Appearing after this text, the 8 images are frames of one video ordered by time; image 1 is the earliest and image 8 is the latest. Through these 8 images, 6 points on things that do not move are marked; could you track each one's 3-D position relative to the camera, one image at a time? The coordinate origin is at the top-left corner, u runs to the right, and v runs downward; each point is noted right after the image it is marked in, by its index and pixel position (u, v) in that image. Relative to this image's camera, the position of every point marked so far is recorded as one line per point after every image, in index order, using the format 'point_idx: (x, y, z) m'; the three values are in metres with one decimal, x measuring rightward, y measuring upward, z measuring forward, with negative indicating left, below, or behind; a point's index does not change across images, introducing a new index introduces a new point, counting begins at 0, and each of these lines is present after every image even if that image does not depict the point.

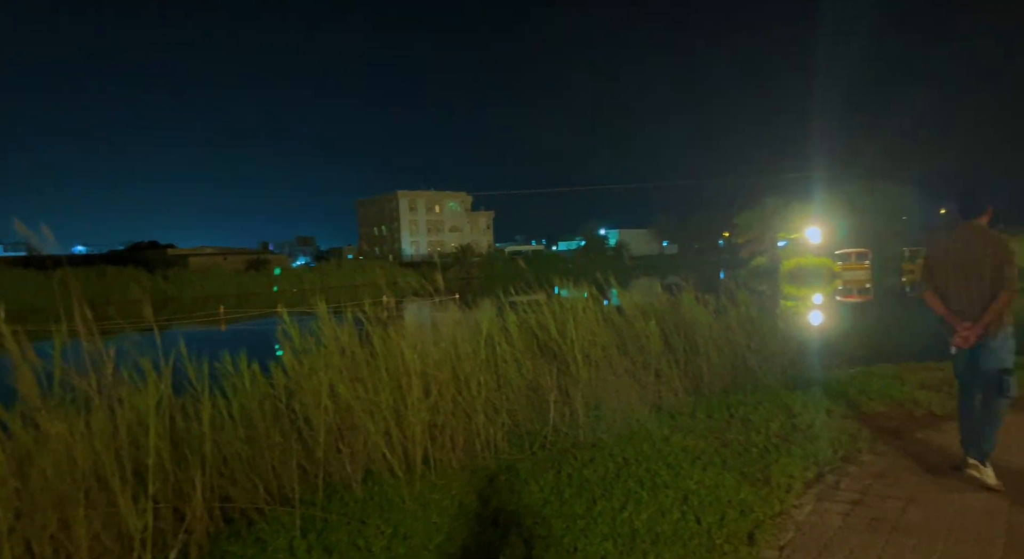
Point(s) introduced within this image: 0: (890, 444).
0: (+4.4, -1.9, +6.6) m
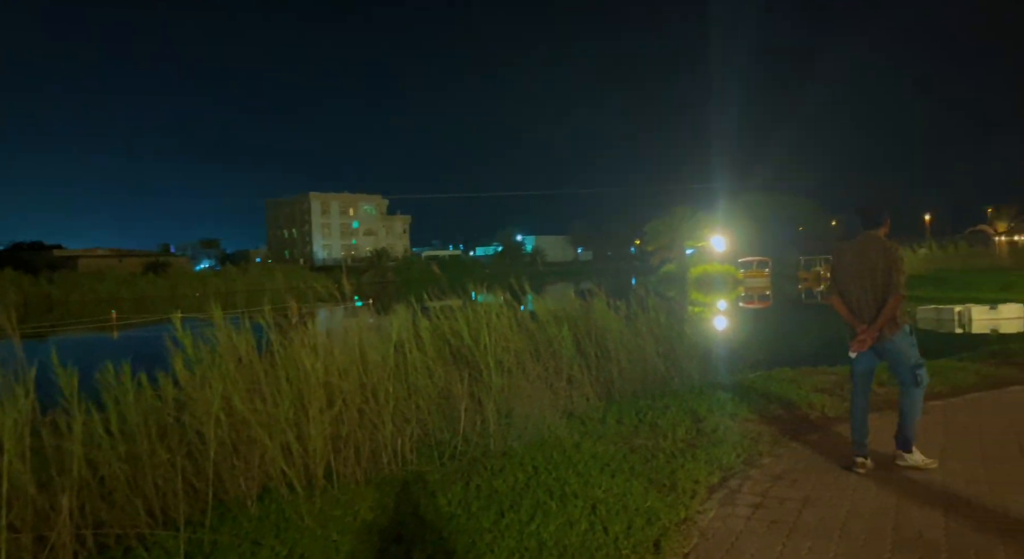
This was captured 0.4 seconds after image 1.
0: (+3.3, -2.0, +6.8) m
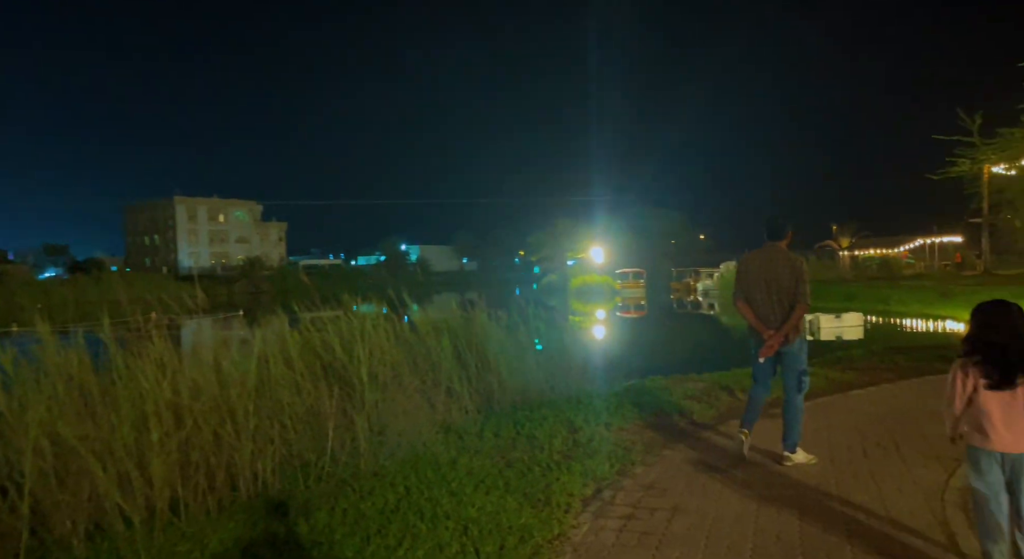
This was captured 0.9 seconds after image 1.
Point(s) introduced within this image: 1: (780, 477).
0: (+1.8, -2.1, +6.8) m
1: (+2.6, -1.8, +5.4) m
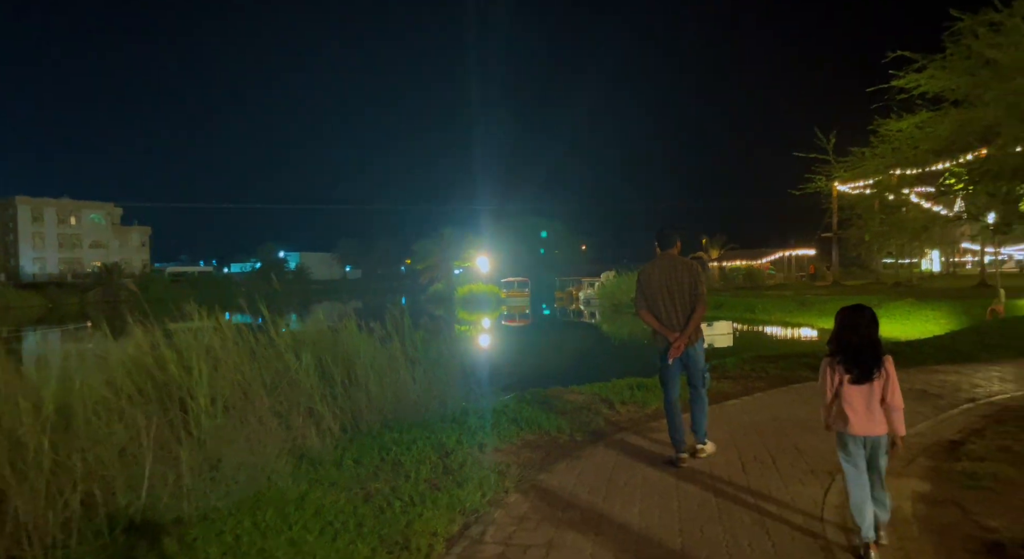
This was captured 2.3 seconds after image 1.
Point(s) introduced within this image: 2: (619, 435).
0: (+0.3, -2.2, +6.2) m
1: (+1.3, -1.8, +4.9) m
2: (+1.4, -1.9, +7.0) m
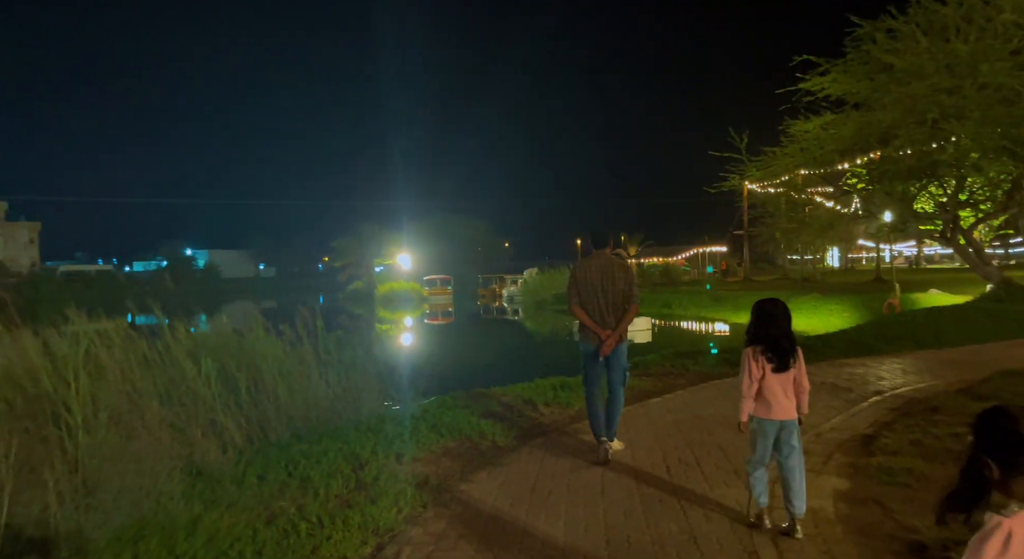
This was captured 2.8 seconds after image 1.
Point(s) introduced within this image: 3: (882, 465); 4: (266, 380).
0: (-0.6, -2.1, +5.9) m
1: (+0.6, -1.8, +4.8) m
2: (+0.4, -1.9, +6.8) m
3: (+2.8, -1.4, +4.2) m
4: (-4.1, -1.7, +9.3) m
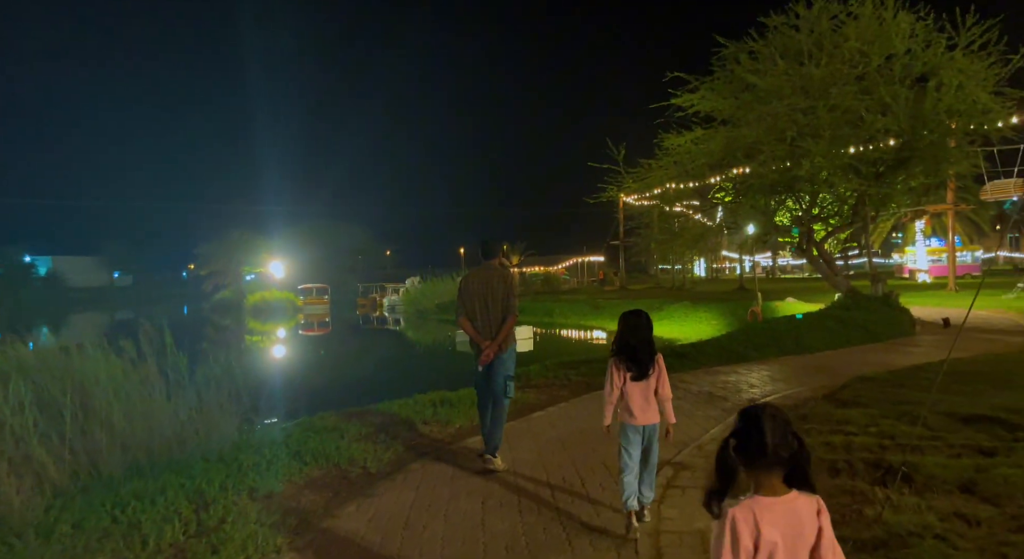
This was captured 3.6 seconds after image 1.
0: (-1.8, -2.2, +5.2) m
1: (-0.3, -1.9, +4.3) m
2: (-1.0, -2.0, +6.3) m
3: (+1.8, -1.5, +4.3) m
4: (-5.9, -1.8, +7.8) m
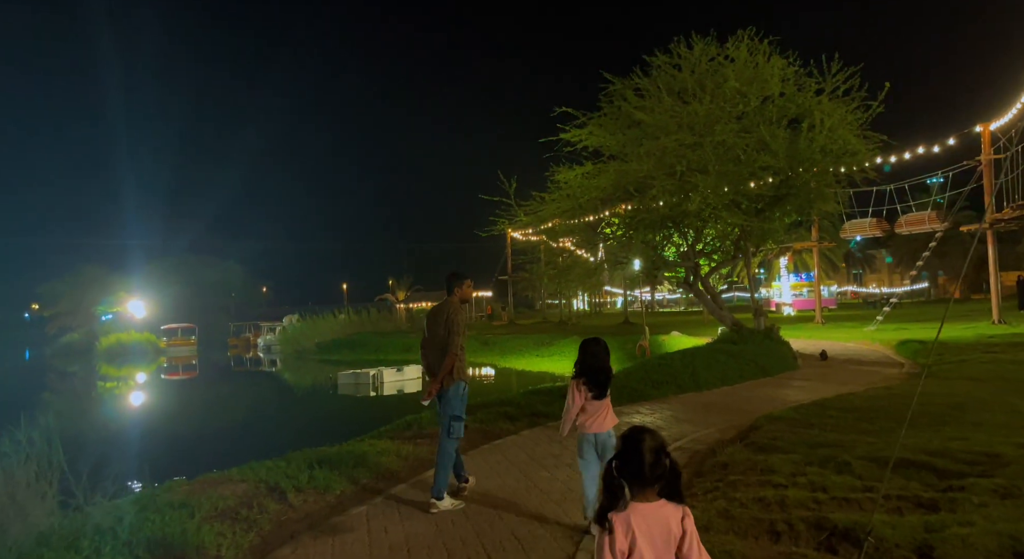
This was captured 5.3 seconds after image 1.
0: (-2.6, -2.6, +4.1) m
1: (-1.0, -2.2, +3.5) m
2: (-2.0, -2.4, +5.3) m
3: (+1.1, -1.7, +3.9) m
4: (-7.1, -2.3, +5.8) m
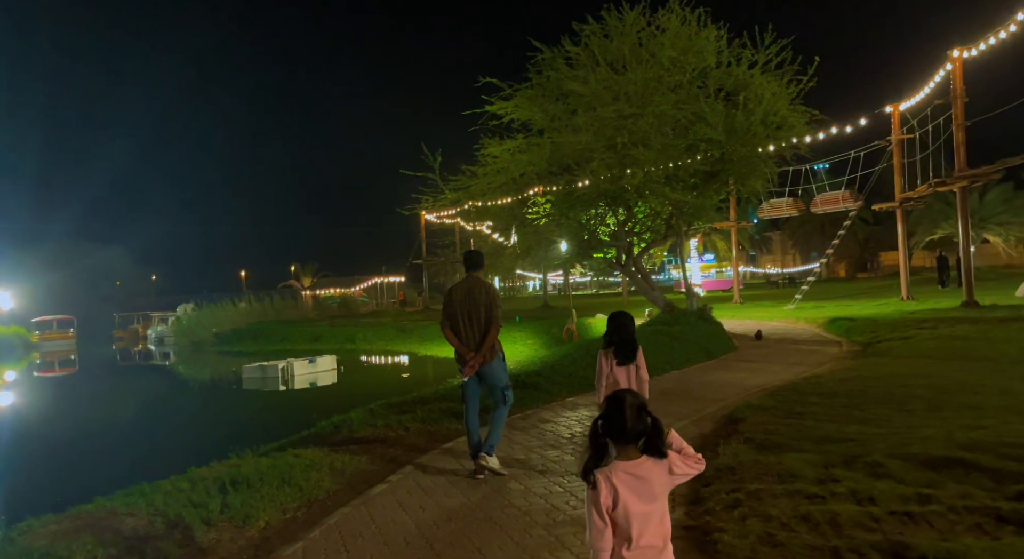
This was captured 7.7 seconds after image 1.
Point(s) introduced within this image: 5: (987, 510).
0: (-2.7, -2.5, +3.0) m
1: (-1.1, -2.1, +2.7) m
2: (-2.3, -2.3, +4.3) m
3: (+1.0, -1.6, +3.4) m
4: (-7.4, -2.2, +4.1) m
5: (+1.9, -0.9, +2.3) m
